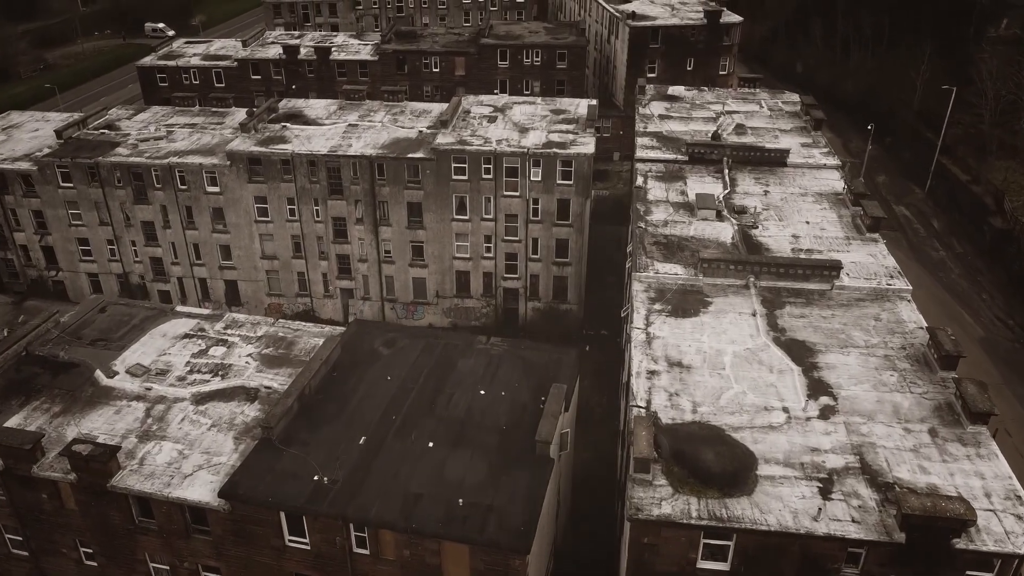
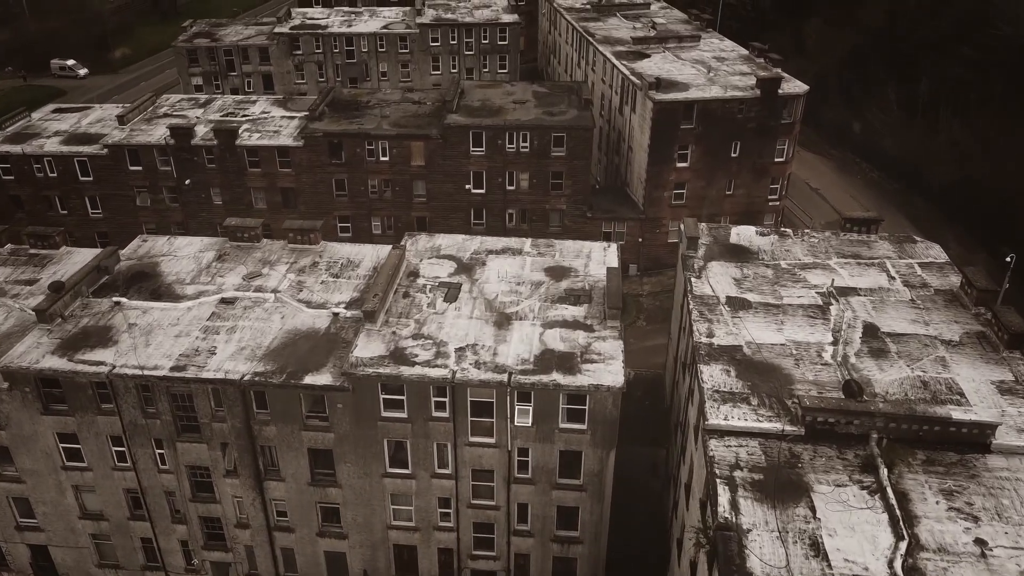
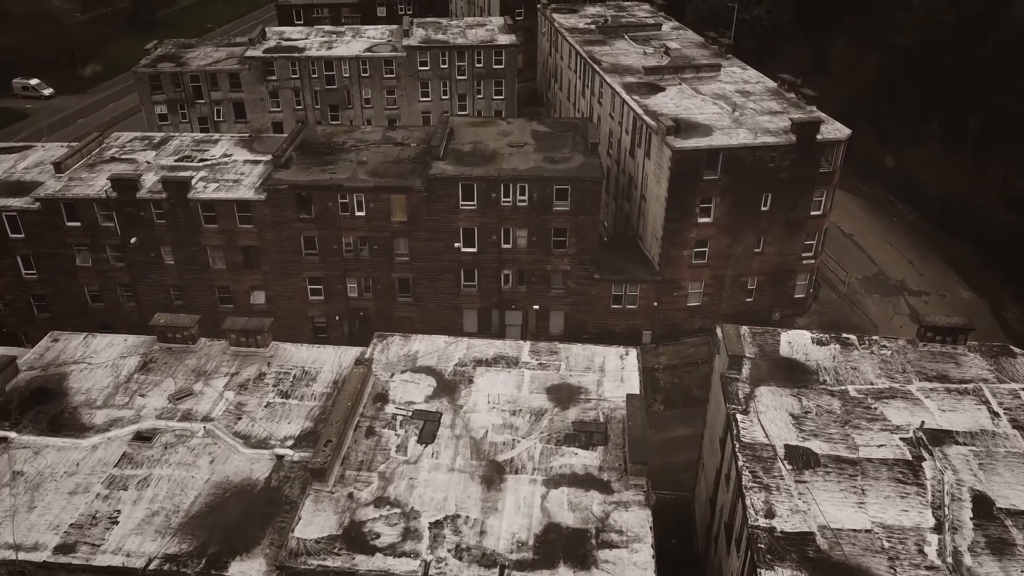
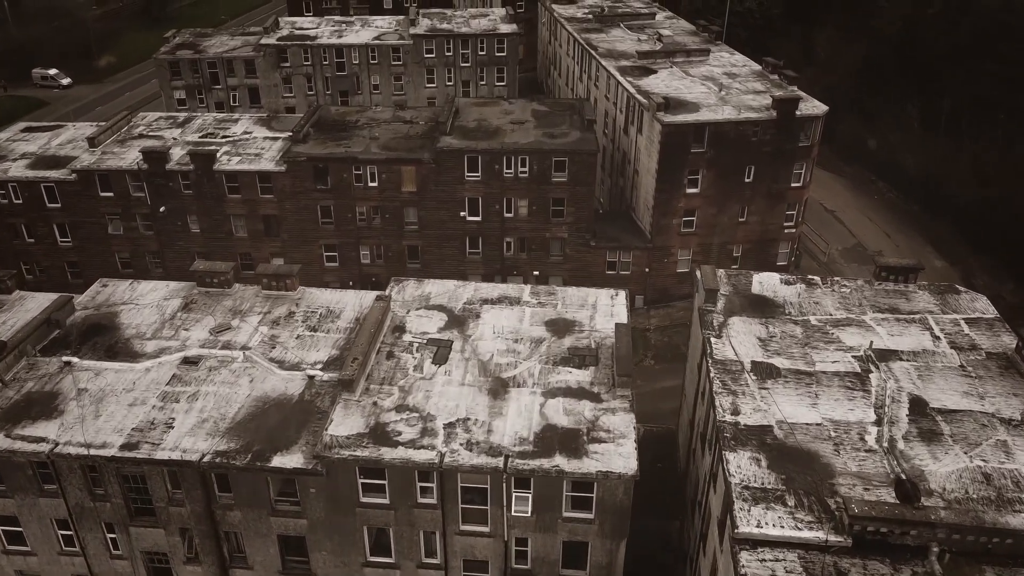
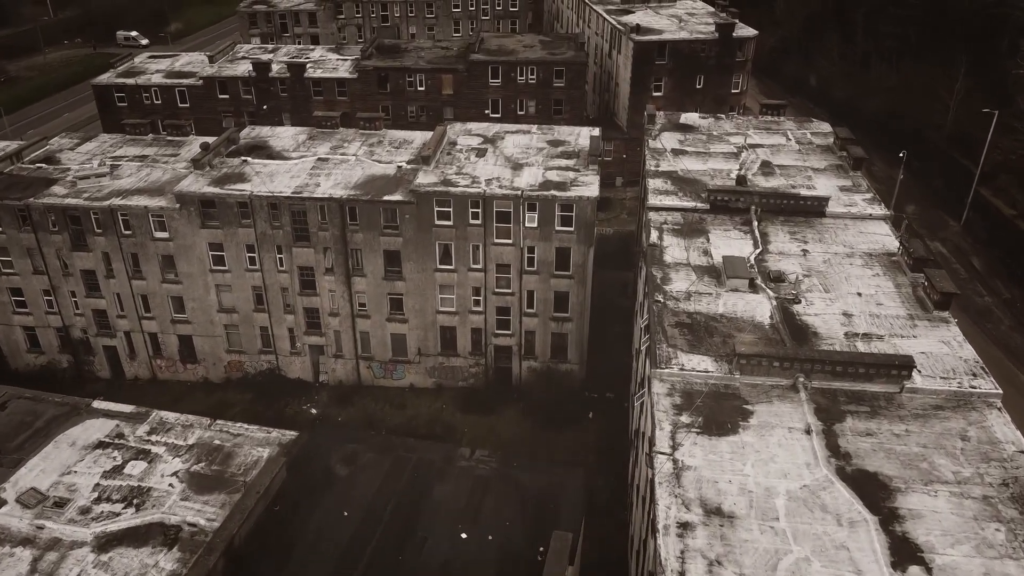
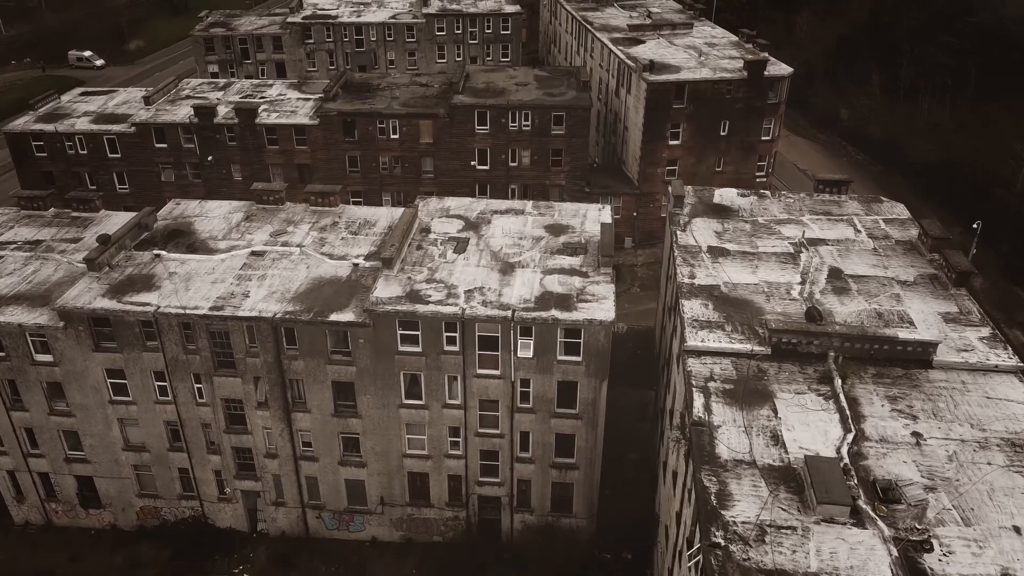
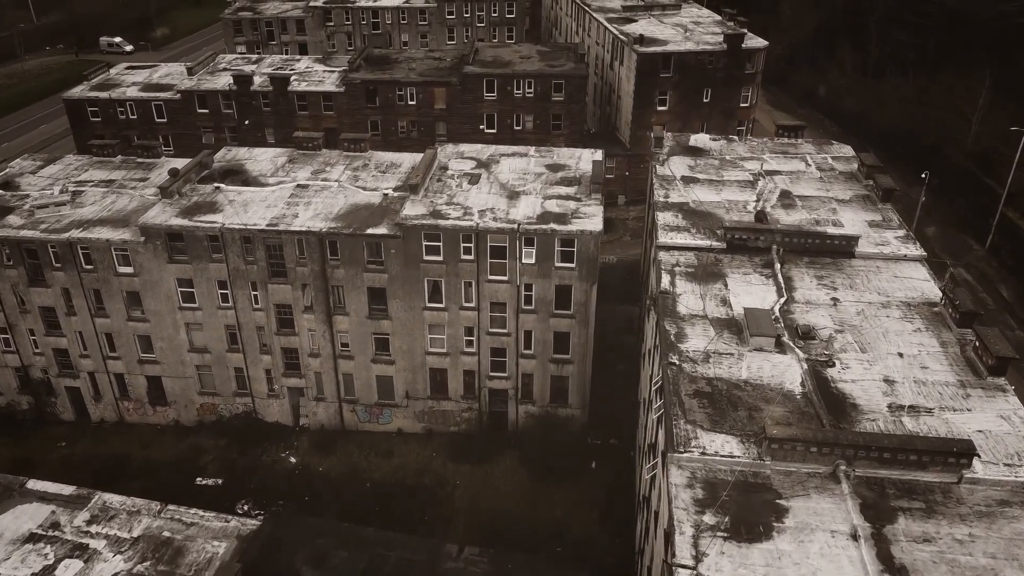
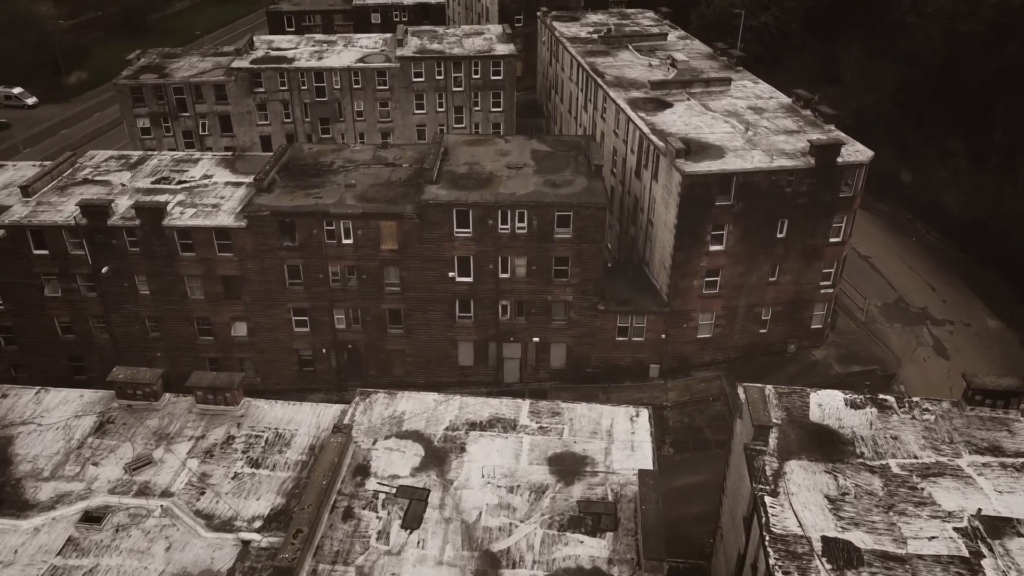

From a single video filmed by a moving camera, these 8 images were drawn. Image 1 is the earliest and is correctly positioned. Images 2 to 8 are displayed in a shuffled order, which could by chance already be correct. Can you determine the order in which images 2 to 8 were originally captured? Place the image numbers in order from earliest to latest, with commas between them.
5, 7, 6, 2, 4, 3, 8
